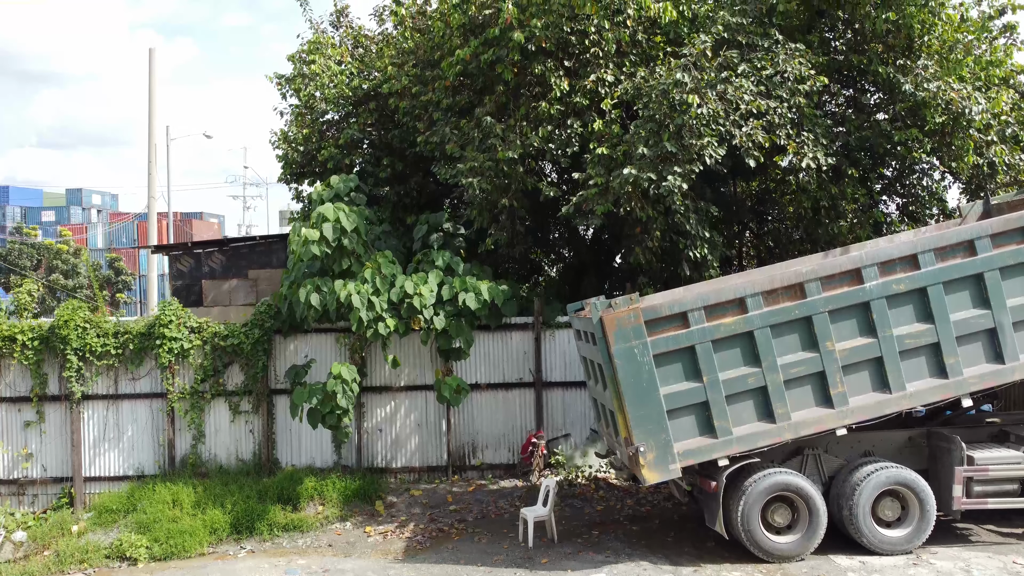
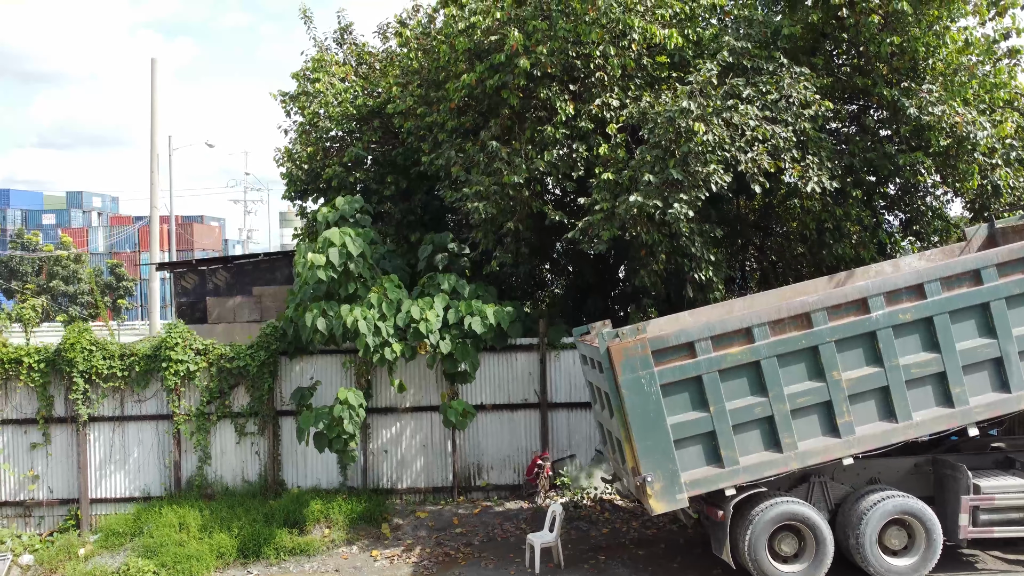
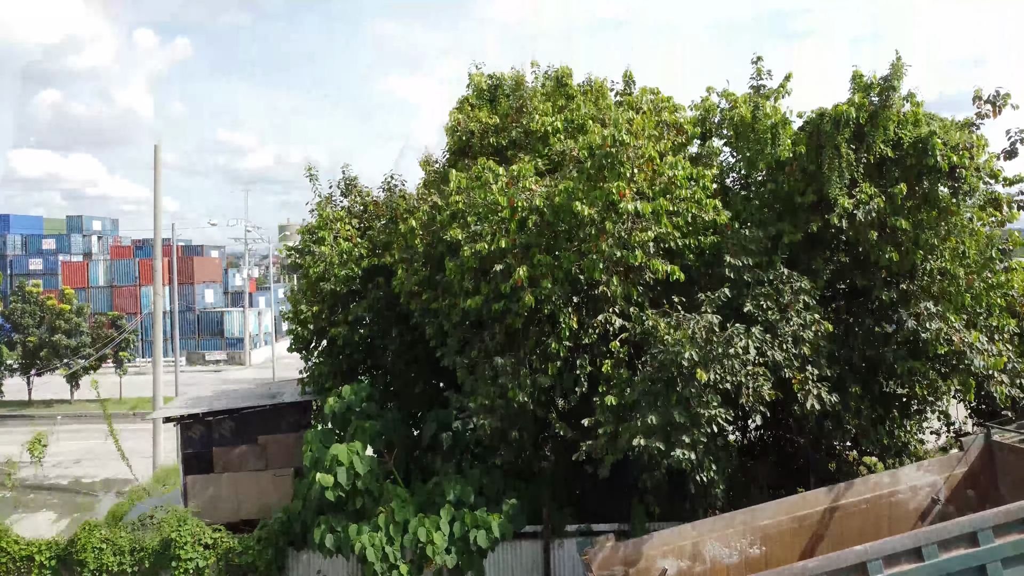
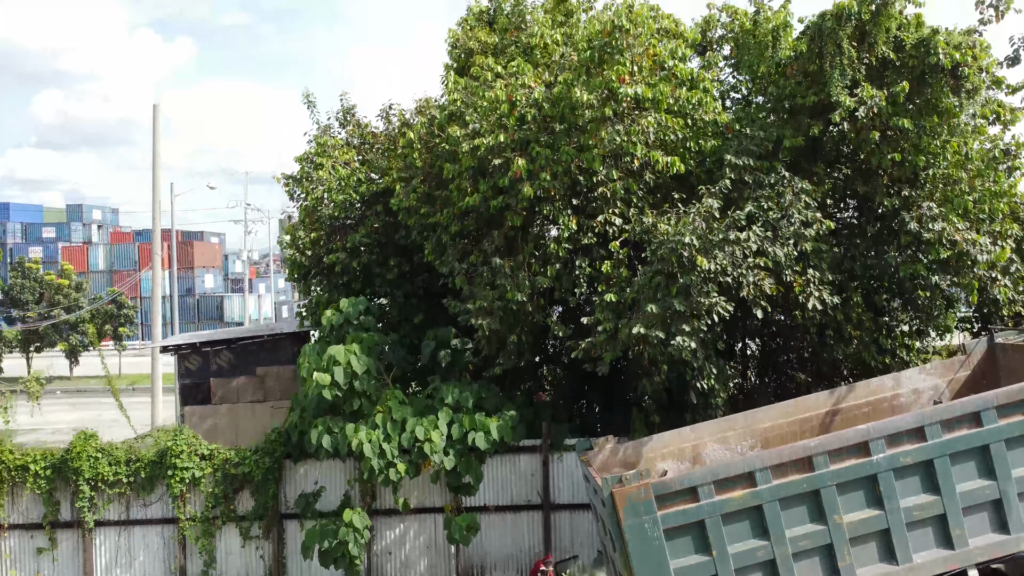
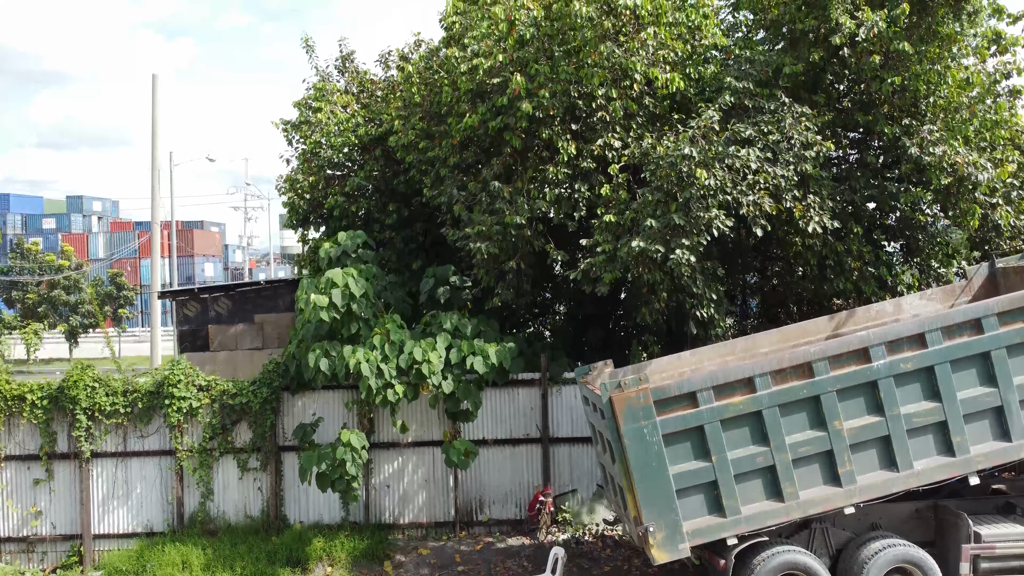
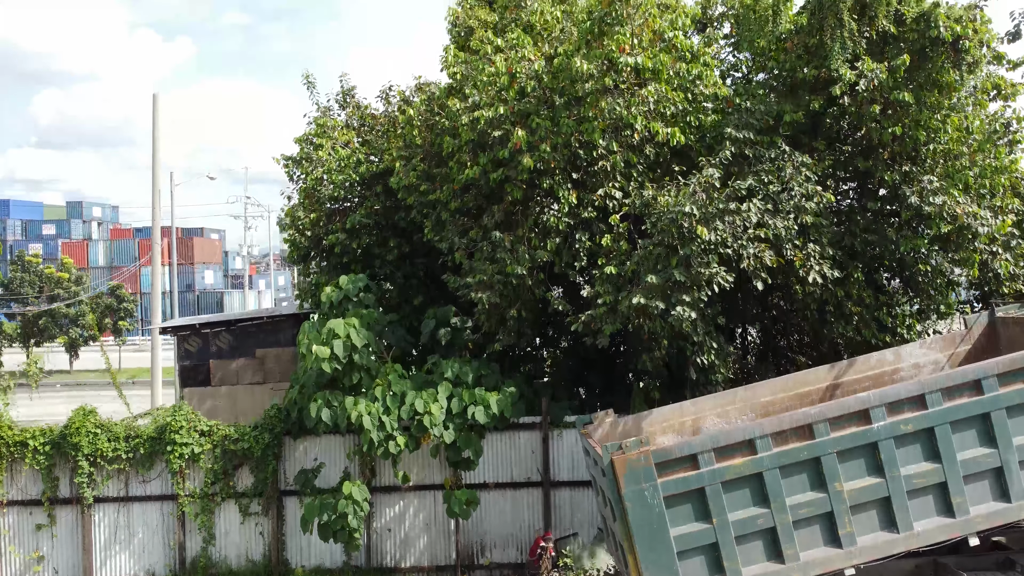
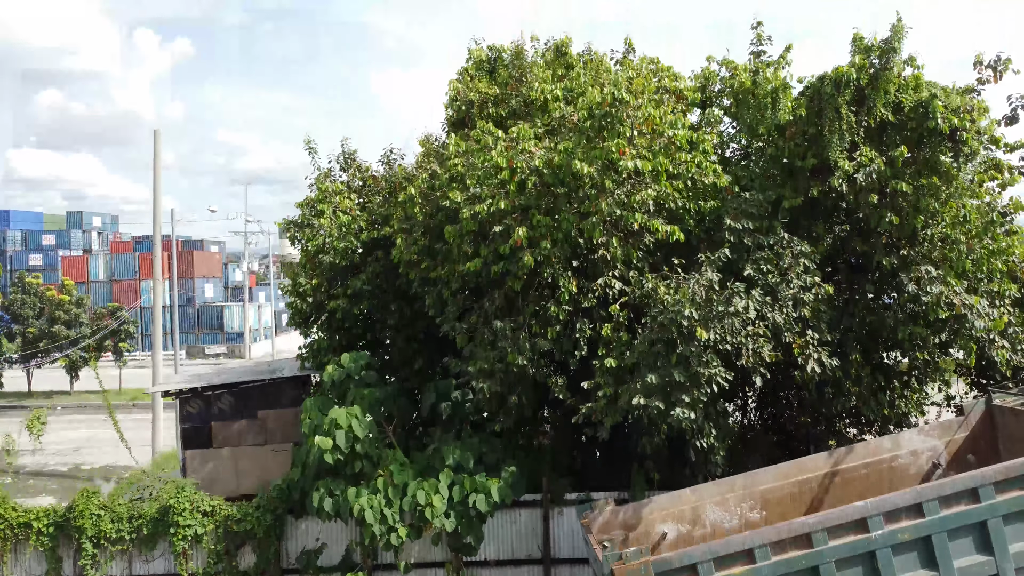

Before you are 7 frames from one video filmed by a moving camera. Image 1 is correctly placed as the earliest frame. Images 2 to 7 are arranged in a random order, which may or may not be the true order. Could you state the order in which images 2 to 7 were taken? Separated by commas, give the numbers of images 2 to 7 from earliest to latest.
2, 5, 6, 4, 7, 3
